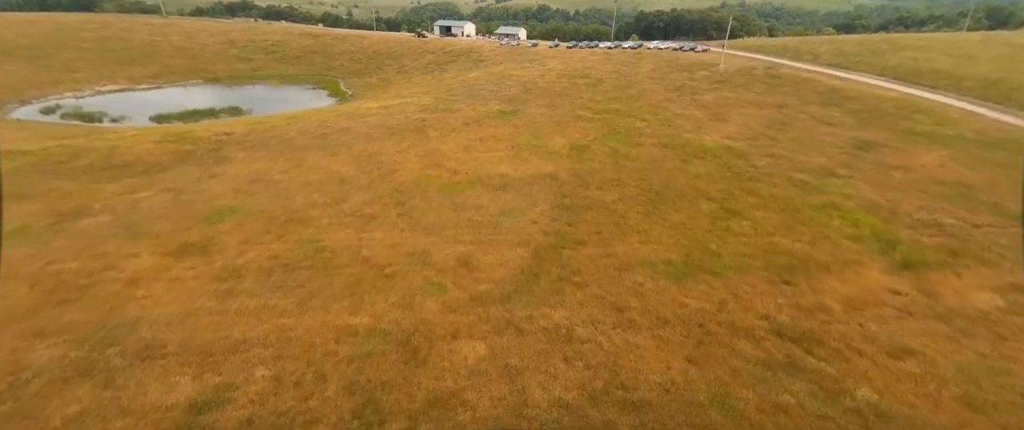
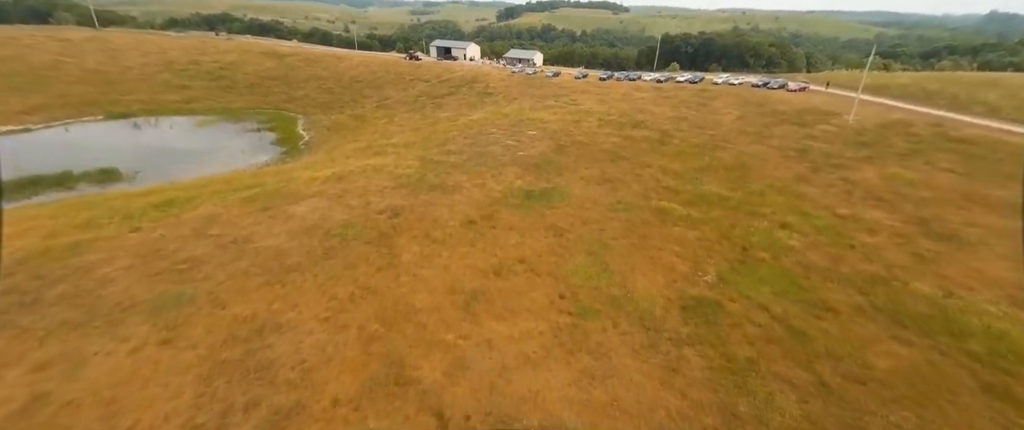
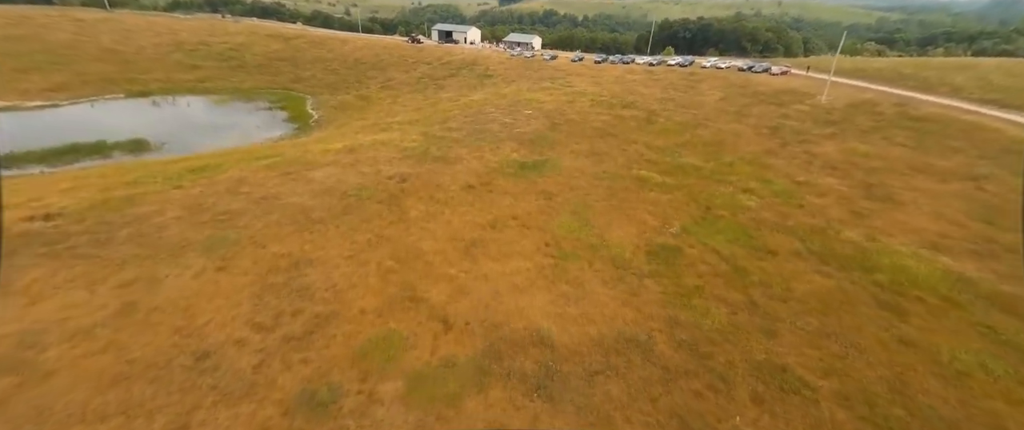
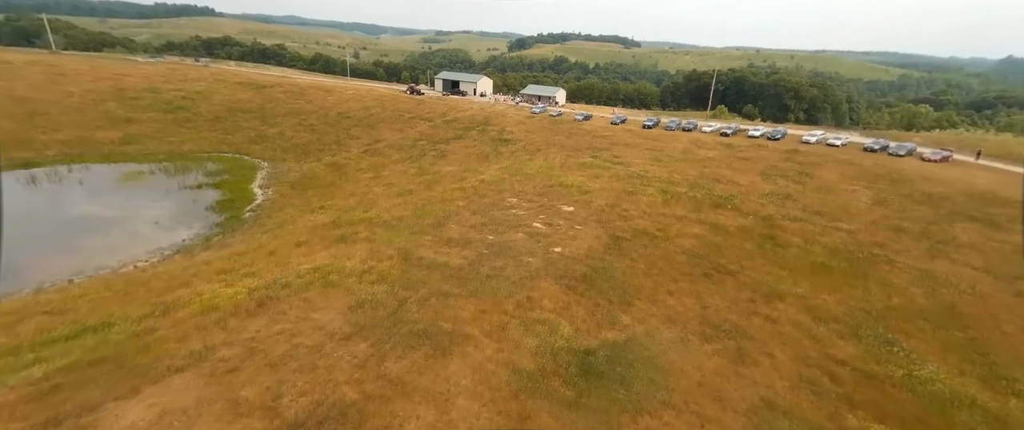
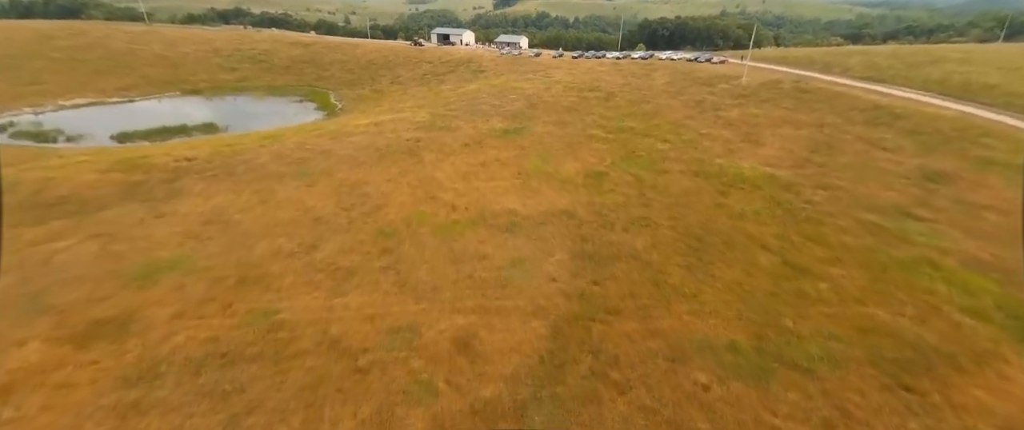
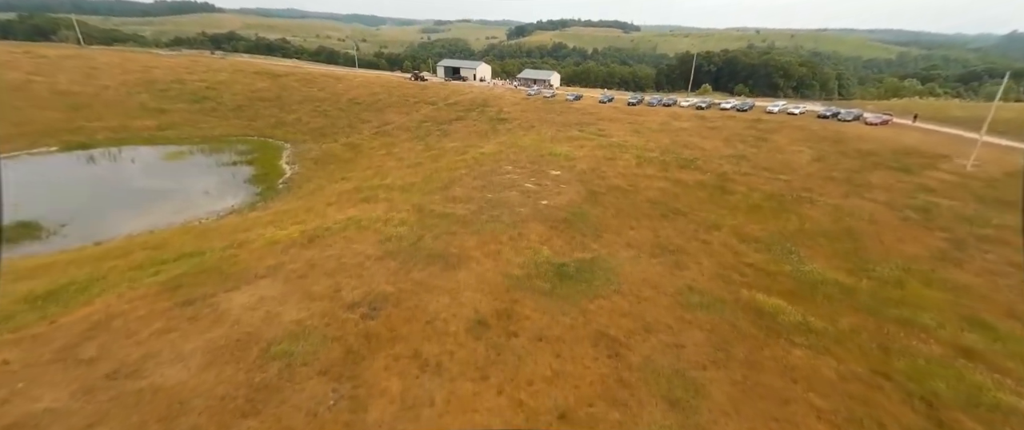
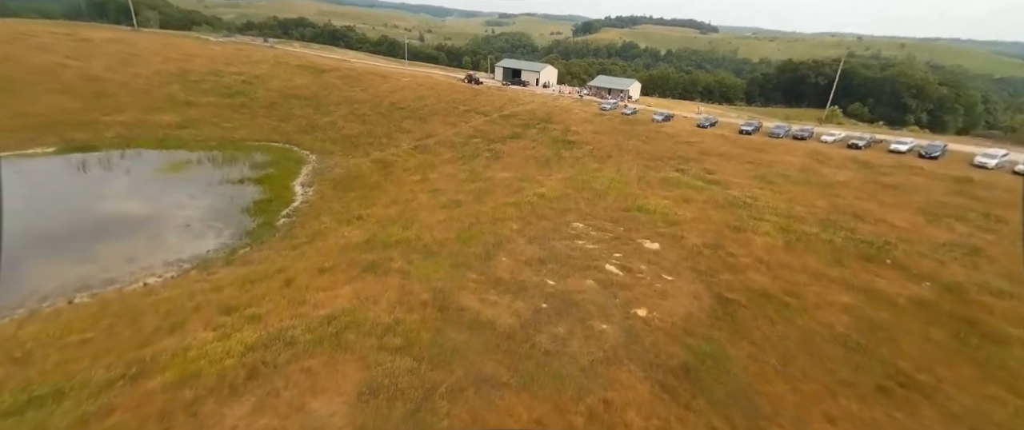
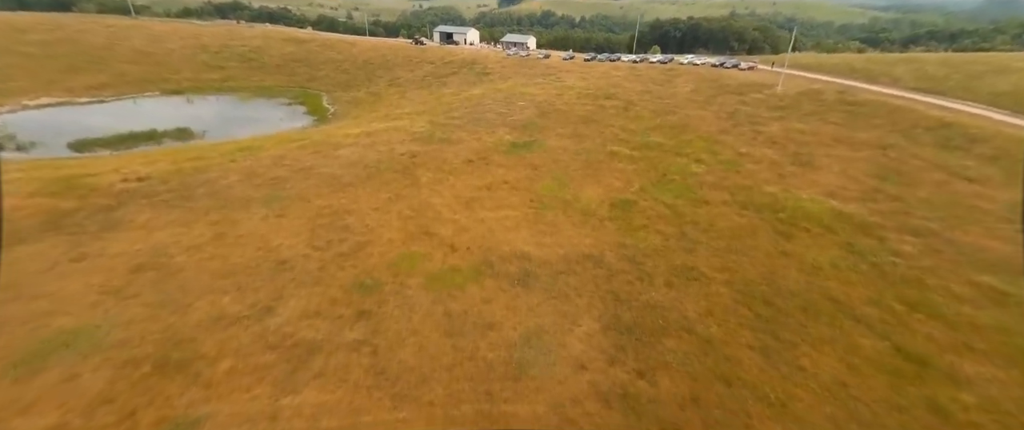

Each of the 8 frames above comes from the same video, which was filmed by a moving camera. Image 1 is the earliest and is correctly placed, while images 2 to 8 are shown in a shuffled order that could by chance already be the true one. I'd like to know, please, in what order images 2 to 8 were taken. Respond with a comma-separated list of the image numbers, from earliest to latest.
5, 8, 3, 2, 6, 4, 7
